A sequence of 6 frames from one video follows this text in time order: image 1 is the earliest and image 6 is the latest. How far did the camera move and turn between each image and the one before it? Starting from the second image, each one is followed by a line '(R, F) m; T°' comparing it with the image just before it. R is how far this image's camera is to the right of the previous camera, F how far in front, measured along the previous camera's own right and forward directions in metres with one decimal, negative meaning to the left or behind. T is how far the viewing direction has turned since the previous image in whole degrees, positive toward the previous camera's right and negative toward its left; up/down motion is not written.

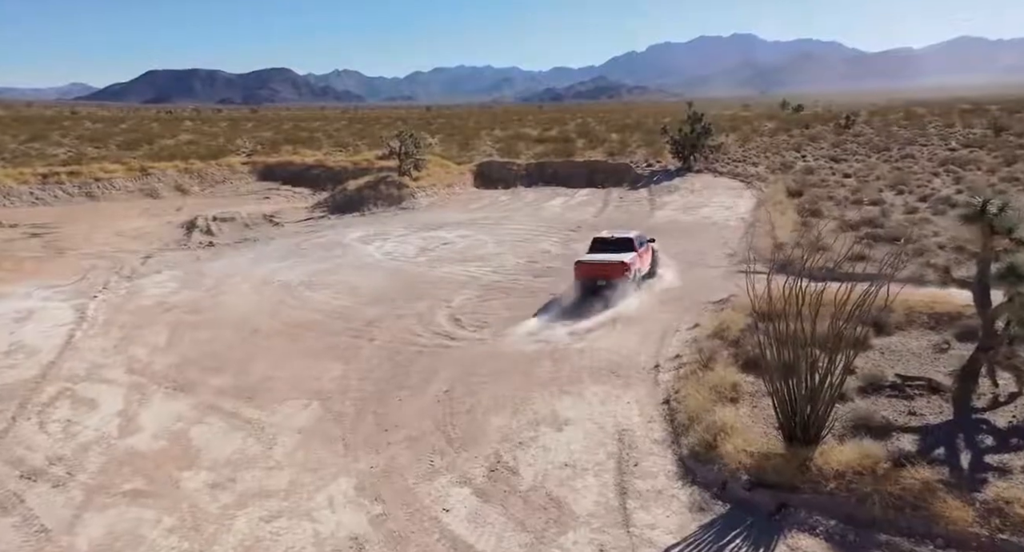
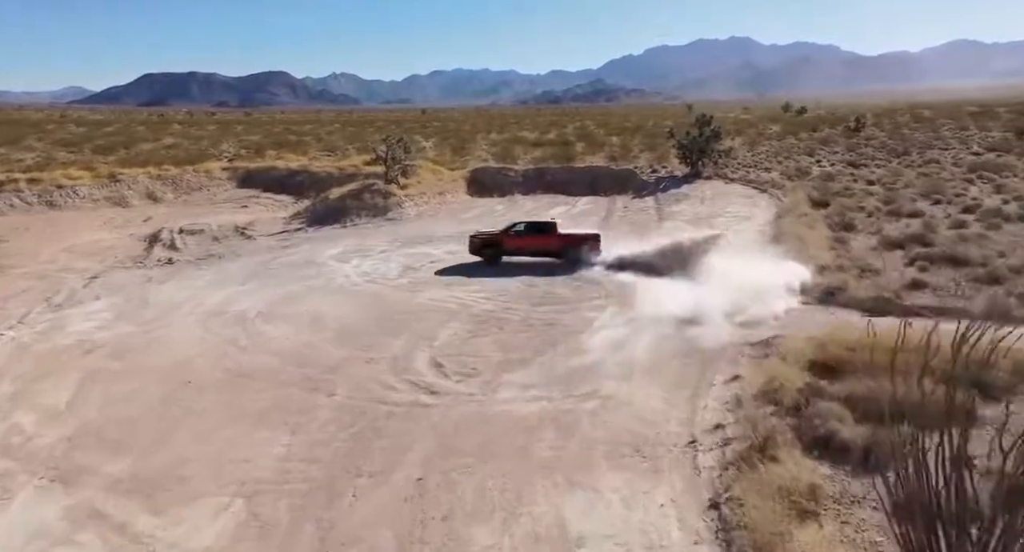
(+0.1, +2.9) m; 0°
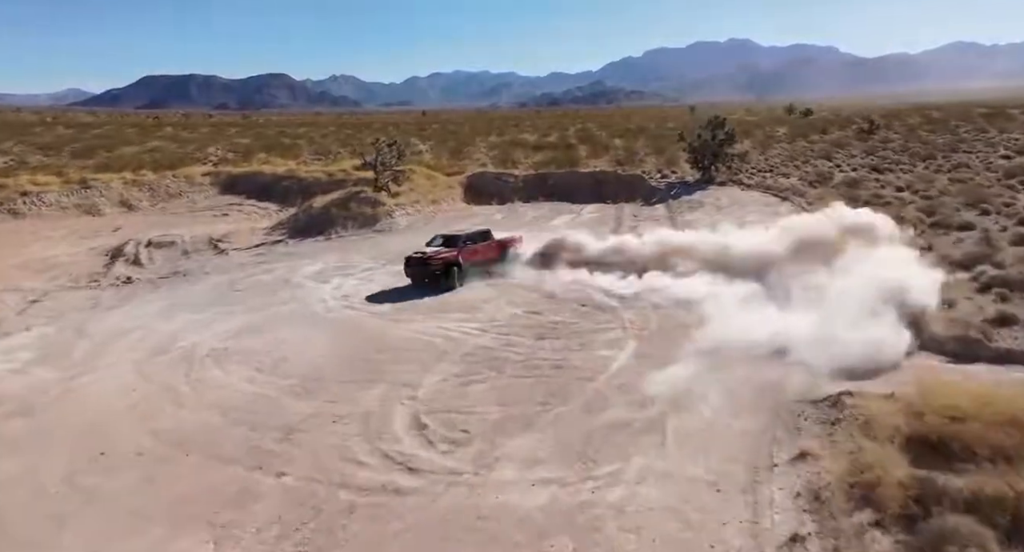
(0.0, +2.7) m; 0°
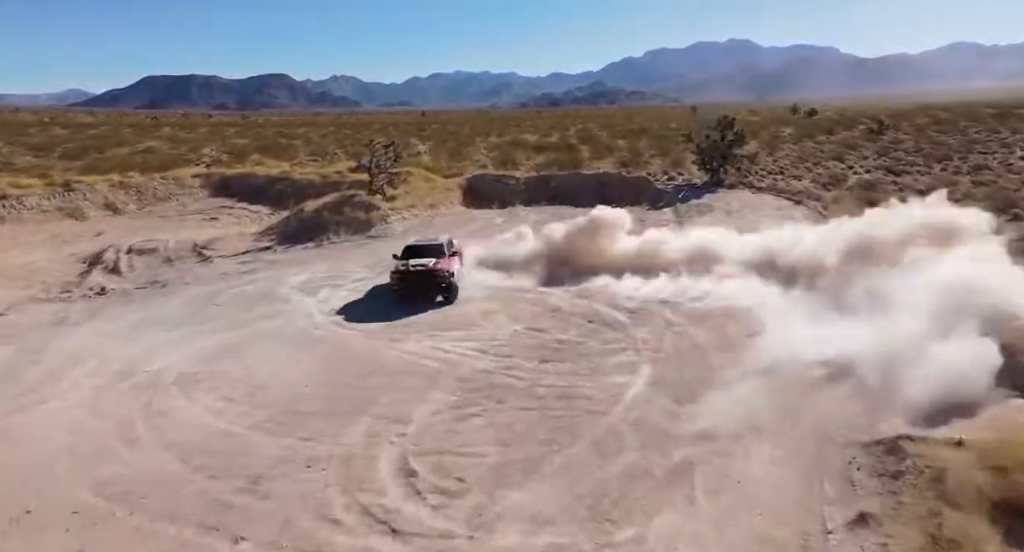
(0.0, +1.5) m; 0°
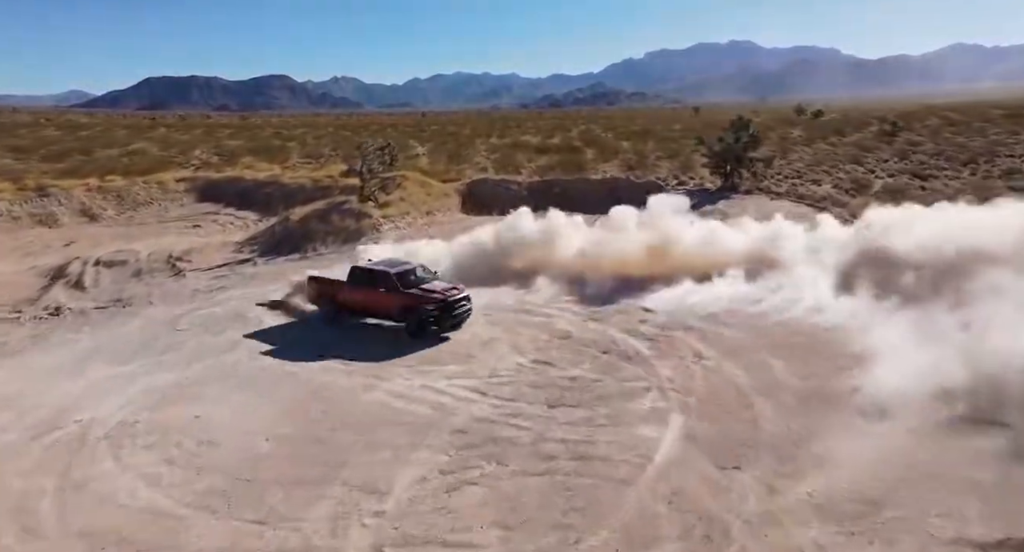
(-0.1, +2.1) m; 0°
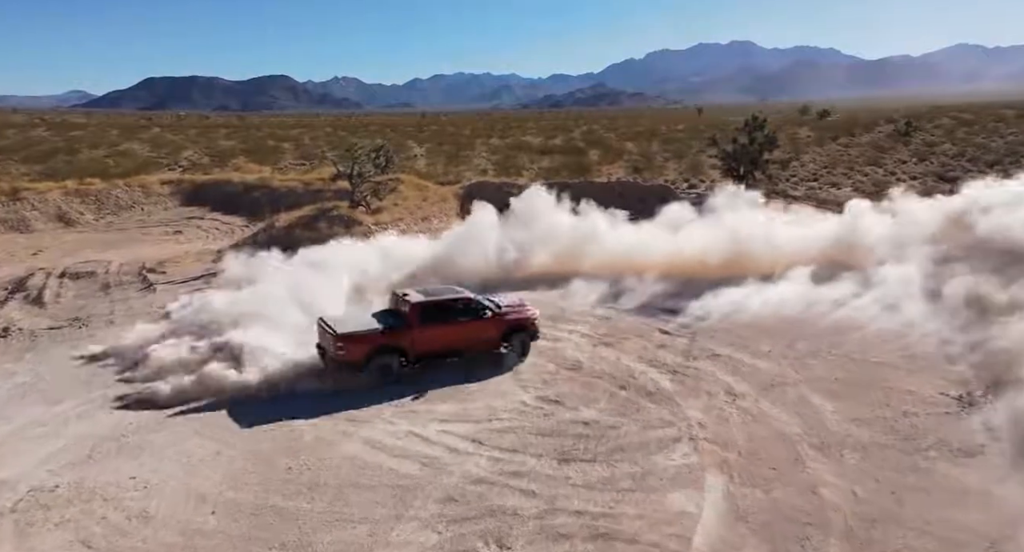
(0.0, +1.9) m; 0°
